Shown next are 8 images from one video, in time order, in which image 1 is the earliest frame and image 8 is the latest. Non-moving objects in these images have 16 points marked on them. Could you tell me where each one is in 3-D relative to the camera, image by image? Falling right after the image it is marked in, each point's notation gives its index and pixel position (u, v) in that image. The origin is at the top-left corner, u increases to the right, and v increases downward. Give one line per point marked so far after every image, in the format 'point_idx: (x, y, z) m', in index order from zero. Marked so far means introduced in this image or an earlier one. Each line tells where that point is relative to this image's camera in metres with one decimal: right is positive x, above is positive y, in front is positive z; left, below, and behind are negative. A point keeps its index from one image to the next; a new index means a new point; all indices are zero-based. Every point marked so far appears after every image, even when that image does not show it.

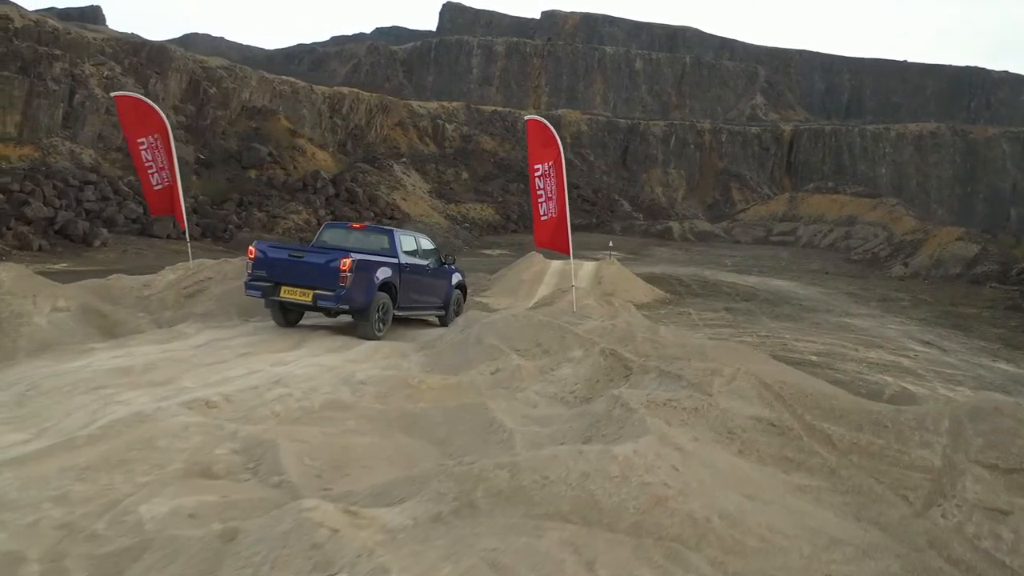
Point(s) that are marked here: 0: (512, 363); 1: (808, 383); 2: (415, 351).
0: (0.0, -0.6, +6.3) m
1: (+2.1, -0.7, +5.9) m
2: (-0.8, -0.5, +7.0) m
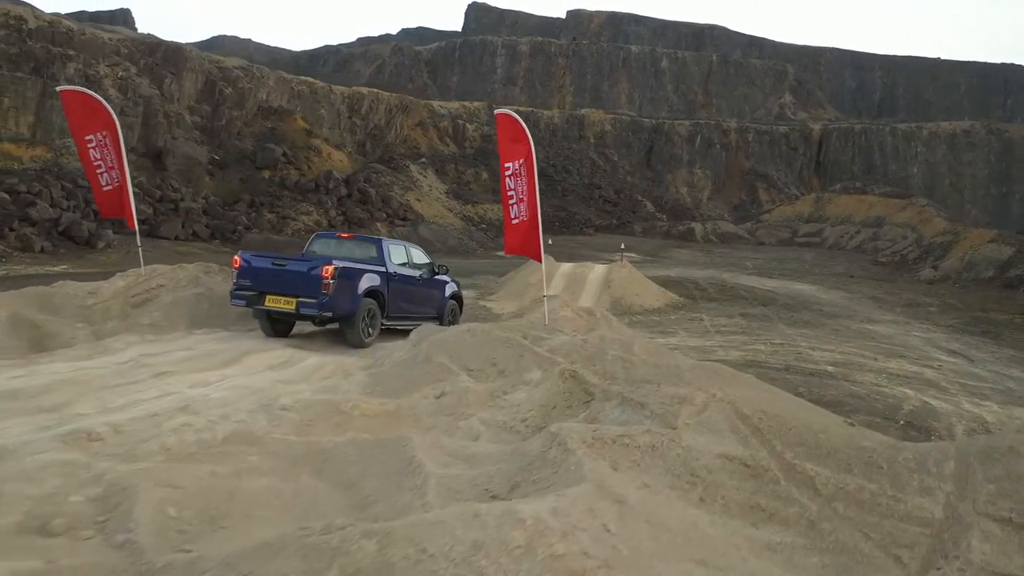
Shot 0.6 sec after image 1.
0: (-0.4, -0.7, +5.6) m
1: (+1.8, -0.8, +5.2) m
2: (-1.2, -0.6, +6.3) m
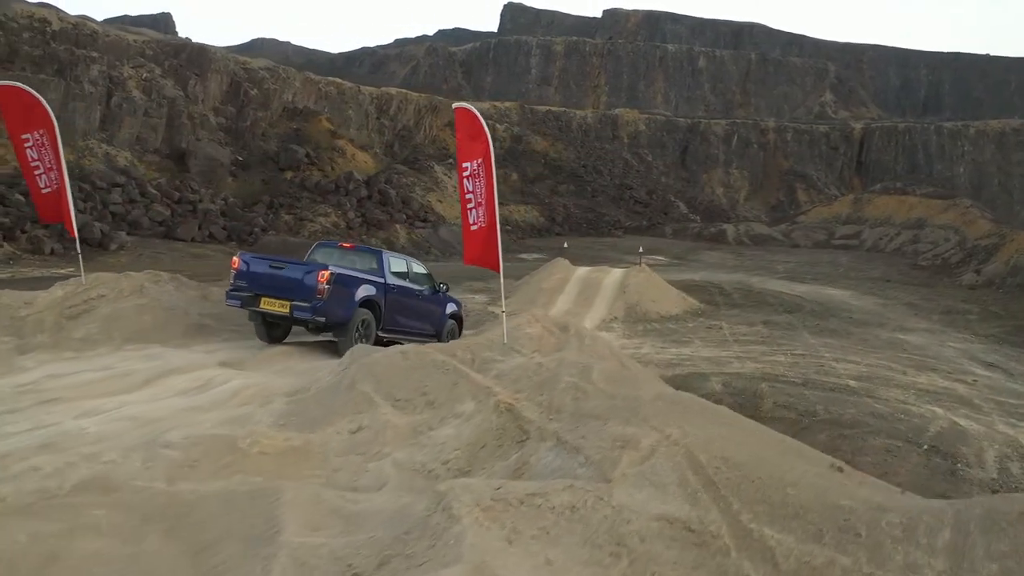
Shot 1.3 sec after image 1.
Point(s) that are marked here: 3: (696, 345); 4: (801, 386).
0: (-0.8, -0.8, +4.9) m
1: (+1.3, -0.9, +4.3) m
2: (-1.5, -0.7, +5.6) m
3: (+3.6, -1.1, +16.3) m
4: (+4.7, -1.6, +13.3) m
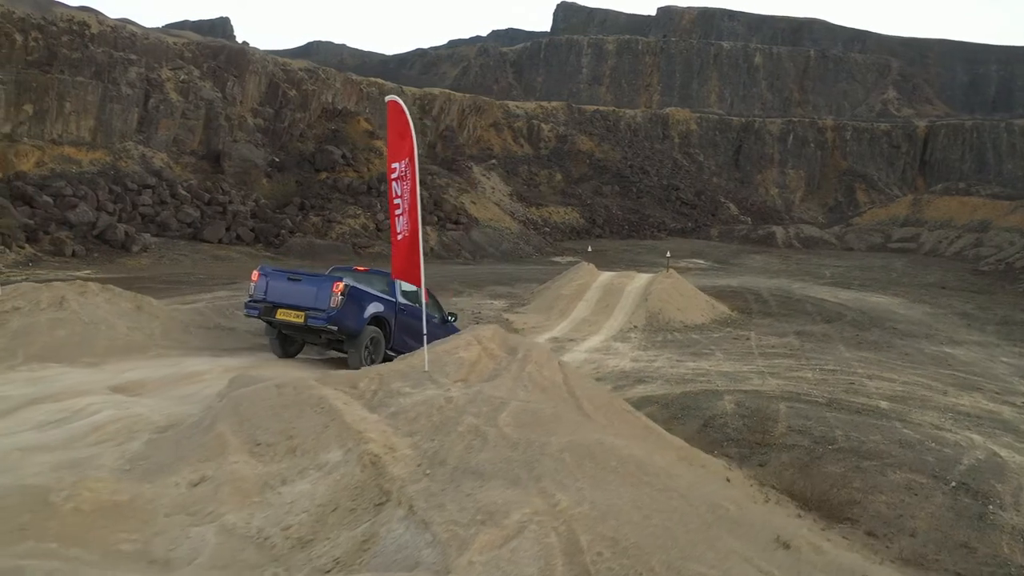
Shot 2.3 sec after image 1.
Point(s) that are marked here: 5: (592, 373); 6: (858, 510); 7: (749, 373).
0: (-1.4, -0.9, +4.1) m
1: (+0.7, -1.0, +3.4) m
2: (-2.1, -0.9, +4.9) m
3: (+3.8, -1.3, +15.2) m
4: (+4.6, -1.7, +12.1) m
5: (+1.3, -1.4, +13.2) m
6: (+3.3, -2.1, +7.9) m
7: (+4.0, -1.5, +14.0) m
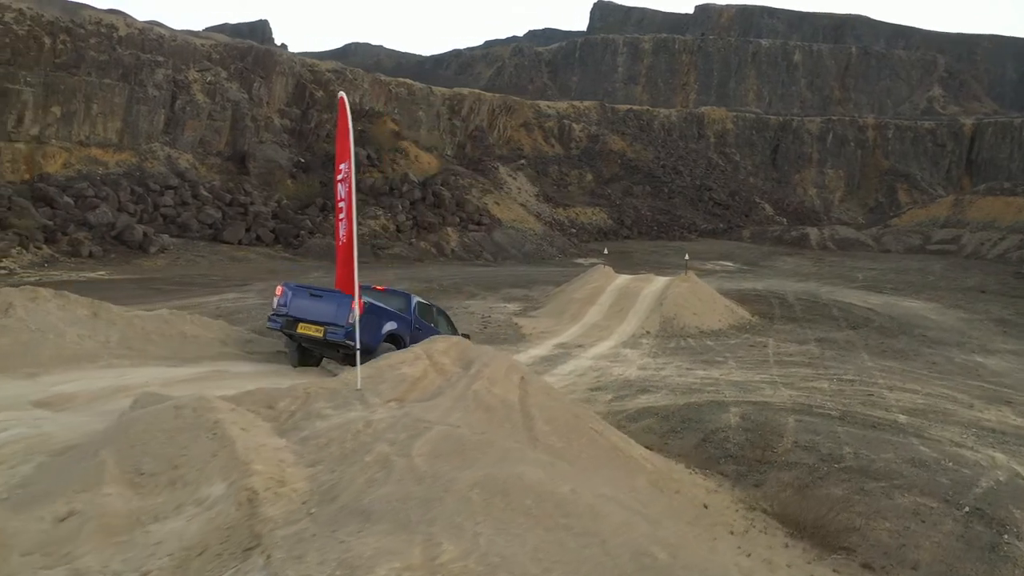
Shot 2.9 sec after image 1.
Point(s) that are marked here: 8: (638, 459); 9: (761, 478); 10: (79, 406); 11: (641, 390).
0: (-1.8, -1.0, +3.7) m
1: (+0.2, -1.1, +2.9) m
2: (-2.5, -0.9, +4.5) m
3: (+3.8, -1.4, +14.5) m
4: (+4.5, -1.8, +11.5) m
5: (+1.3, -1.5, +12.7) m
6: (+3.0, -2.2, +7.3) m
7: (+4.0, -1.6, +13.4) m
8: (+1.0, -1.3, +6.4) m
9: (+2.7, -2.0, +8.8) m
10: (-3.0, -0.8, +5.7) m
11: (+1.9, -1.5, +12.4) m
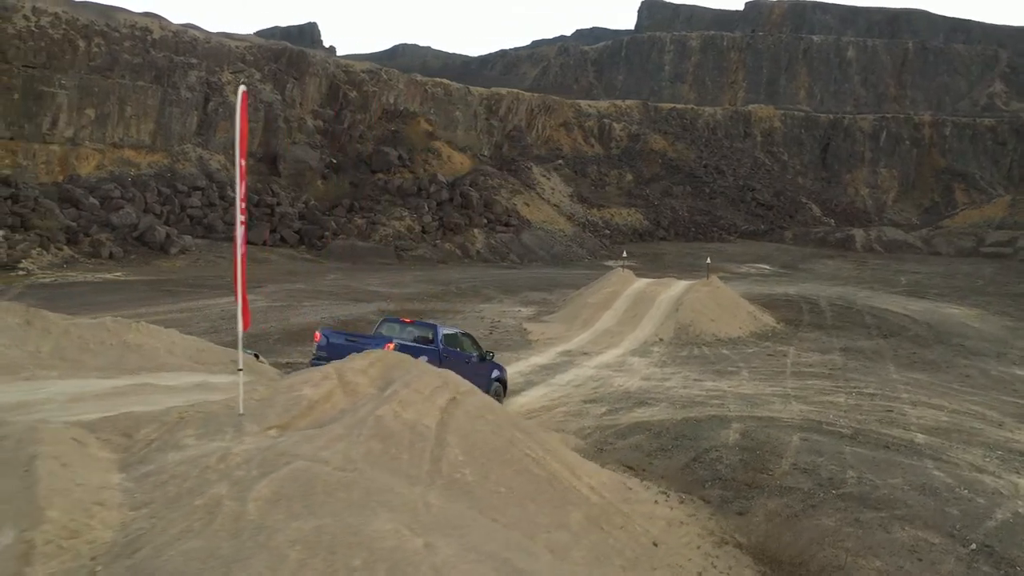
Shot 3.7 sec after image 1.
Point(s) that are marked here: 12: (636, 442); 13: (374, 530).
0: (-2.5, -1.0, +3.2) m
1: (-0.5, -1.2, +2.4) m
2: (-3.1, -1.0, +4.1) m
3: (+3.8, -1.5, +13.7) m
4: (+4.3, -2.0, +10.6) m
5: (+1.2, -1.5, +12.1) m
6: (+2.6, -2.3, +6.5) m
7: (+4.0, -1.7, +12.6) m
8: (+0.5, -1.4, +5.7) m
9: (+2.3, -2.1, +8.1) m
10: (-3.5, -0.9, +5.3) m
11: (+1.8, -1.6, +11.8) m
12: (+1.5, -1.9, +10.0) m
13: (-0.6, -1.0, +3.4) m
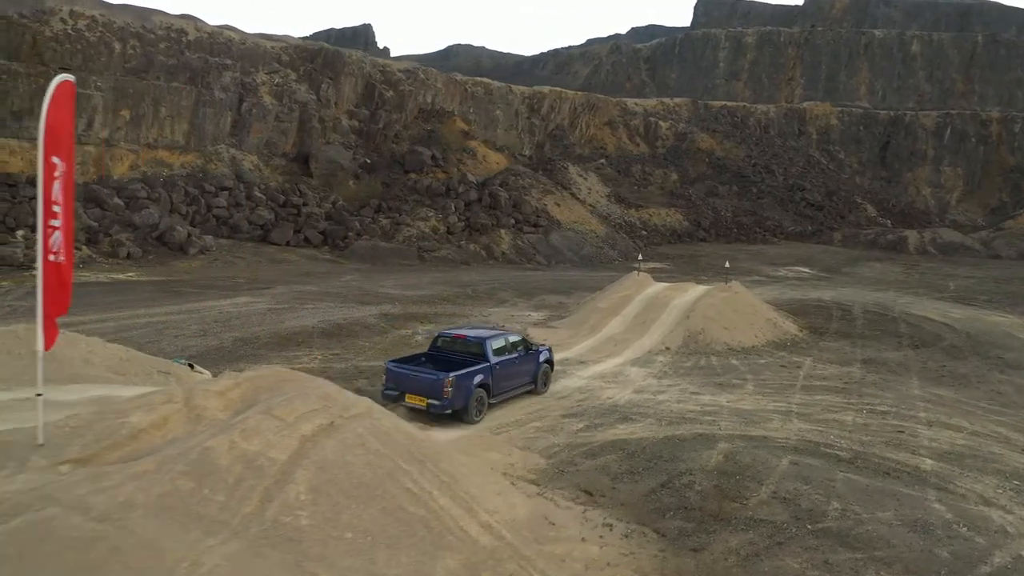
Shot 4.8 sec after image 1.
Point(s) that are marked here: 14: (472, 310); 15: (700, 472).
0: (-3.4, -1.1, +2.8) m
1: (-1.5, -1.3, +1.8) m
2: (-4.0, -1.0, +3.7) m
3: (+3.6, -1.6, +12.8) m
4: (+3.9, -2.1, +9.7) m
5: (+0.8, -1.6, +11.4) m
6: (+1.9, -2.4, +5.7) m
7: (+3.7, -1.8, +11.7) m
8: (-0.3, -1.5, +5.1) m
9: (+1.7, -2.2, +7.3) m
10: (-4.3, -0.9, +5.0) m
11: (+1.5, -1.7, +11.0) m
12: (+1.0, -2.0, +9.2) m
13: (-1.5, -1.1, +2.8) m
14: (-1.0, -0.5, +19.5) m
15: (+2.1, -2.0, +9.1) m
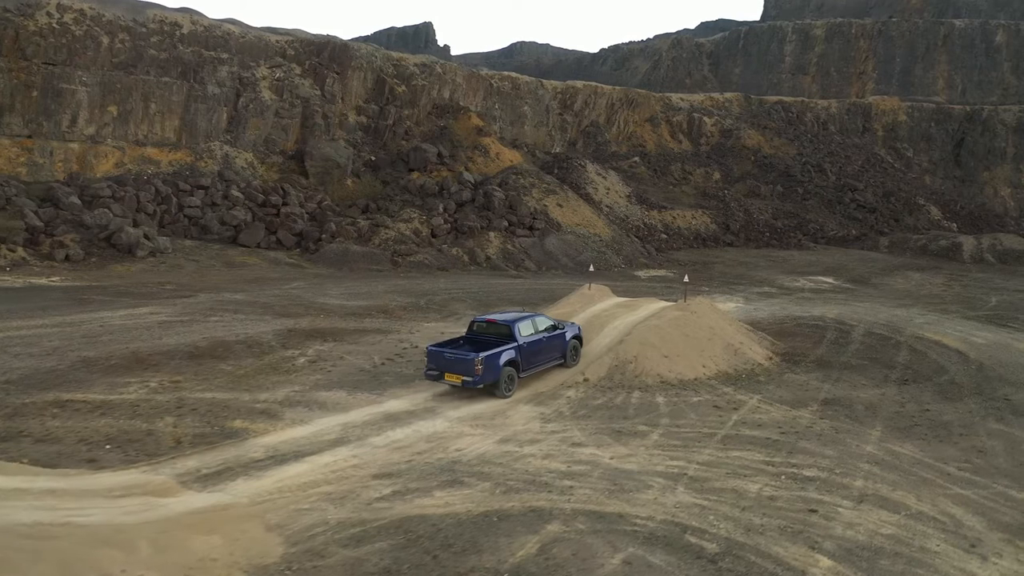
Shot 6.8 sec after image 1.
0: (-6.2, -1.3, +1.0) m
1: (-4.4, -1.5, -0.2) m
2: (-6.7, -1.3, +1.9) m
3: (+1.7, -1.9, +10.3) m
4: (+1.7, -2.4, +7.2) m
5: (-1.2, -1.9, +9.1) m
6: (-0.7, -2.7, +3.4) m
7: (+1.6, -2.1, +9.2) m
8: (-2.9, -1.8, +3.0) m
9: (-0.7, -2.5, +5.0) m
10: (-6.9, -1.1, +3.2) m
11: (-0.6, -2.0, +8.7) m
12: (-1.2, -2.2, +7.0) m
13: (-4.3, -1.3, +0.8) m
14: (-2.3, -0.8, +17.4) m
15: (-0.2, -2.3, +6.8) m
